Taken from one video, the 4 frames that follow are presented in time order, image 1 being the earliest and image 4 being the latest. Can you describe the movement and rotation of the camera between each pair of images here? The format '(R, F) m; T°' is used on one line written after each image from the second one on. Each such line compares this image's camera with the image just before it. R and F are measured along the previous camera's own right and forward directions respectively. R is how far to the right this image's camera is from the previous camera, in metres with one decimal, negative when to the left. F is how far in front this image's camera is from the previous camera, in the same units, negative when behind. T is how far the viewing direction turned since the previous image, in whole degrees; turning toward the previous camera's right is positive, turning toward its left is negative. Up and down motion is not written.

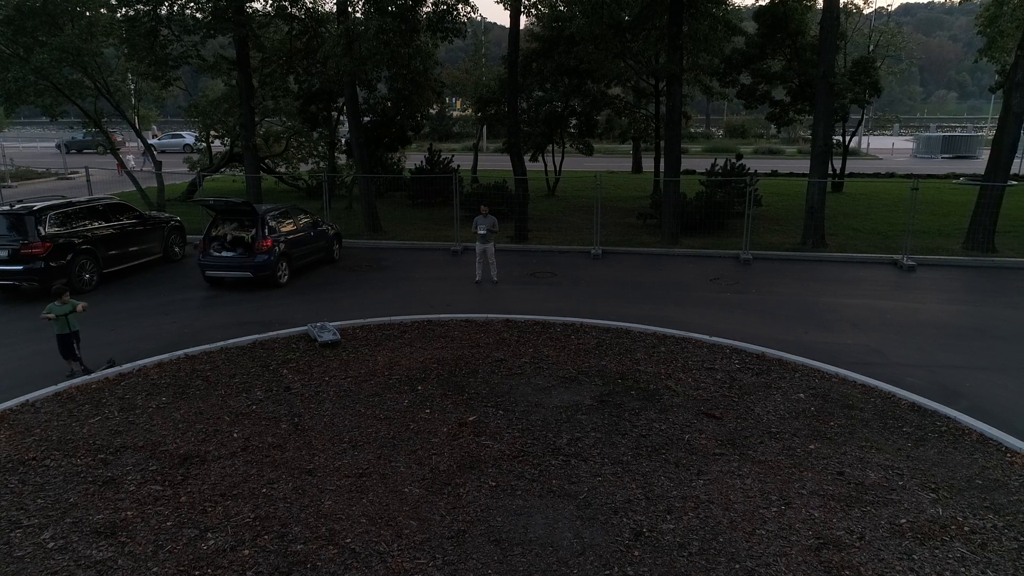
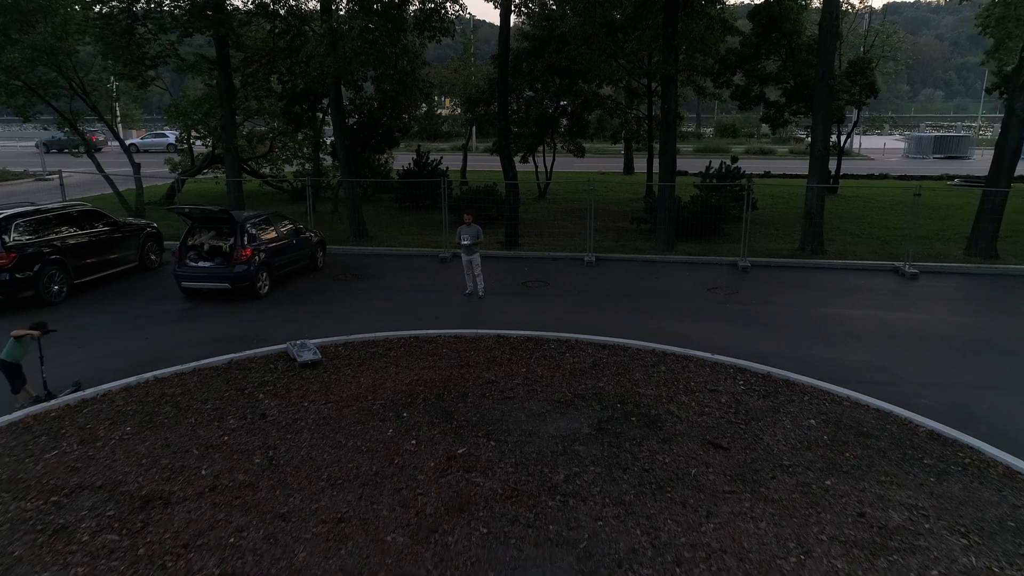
(0.0, +0.6) m; +1°
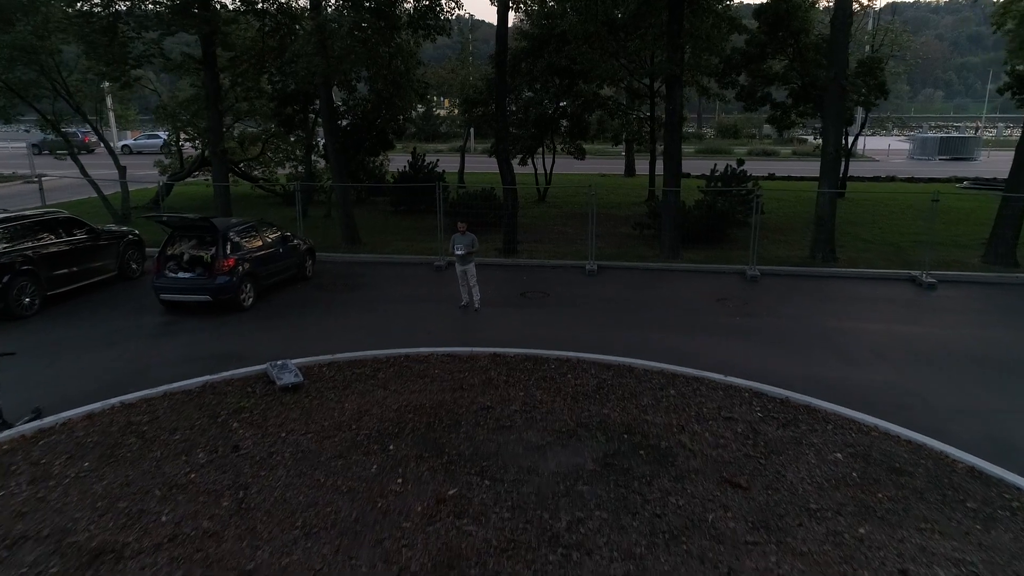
(0.0, +0.7) m; 0°
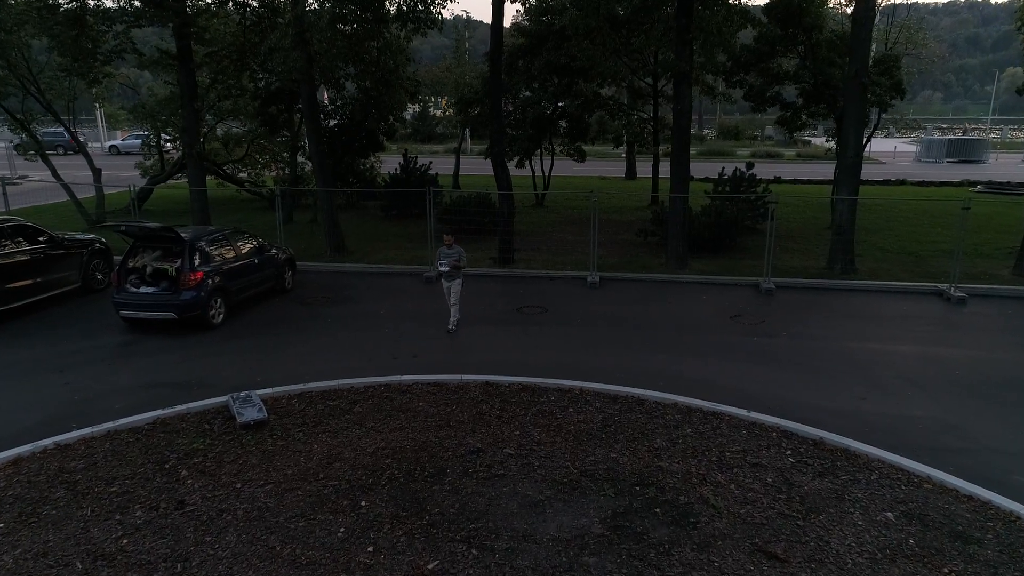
(0.0, +1.1) m; 0°
